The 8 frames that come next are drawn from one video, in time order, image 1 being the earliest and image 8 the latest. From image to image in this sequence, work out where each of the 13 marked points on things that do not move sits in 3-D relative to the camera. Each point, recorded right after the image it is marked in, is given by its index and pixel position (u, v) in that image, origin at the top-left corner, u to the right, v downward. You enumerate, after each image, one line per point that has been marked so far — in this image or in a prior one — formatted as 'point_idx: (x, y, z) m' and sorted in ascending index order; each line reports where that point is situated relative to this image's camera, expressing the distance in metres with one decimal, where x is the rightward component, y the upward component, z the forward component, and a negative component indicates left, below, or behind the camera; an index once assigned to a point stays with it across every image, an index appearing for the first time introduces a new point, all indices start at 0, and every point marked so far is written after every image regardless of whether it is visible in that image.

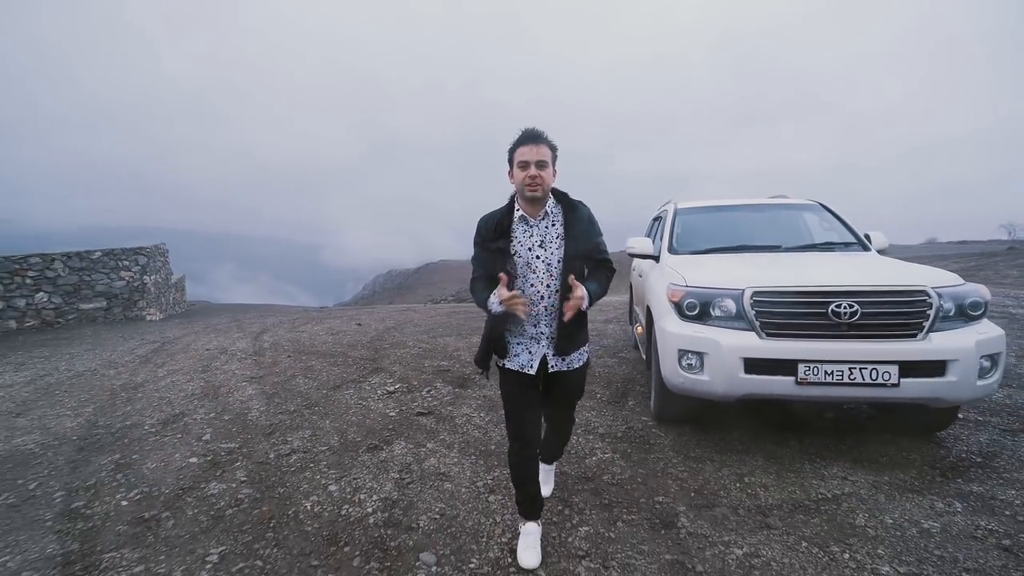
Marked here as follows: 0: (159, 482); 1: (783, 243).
0: (-2.2, -1.2, +3.1) m
1: (+2.4, +0.4, +4.4) m
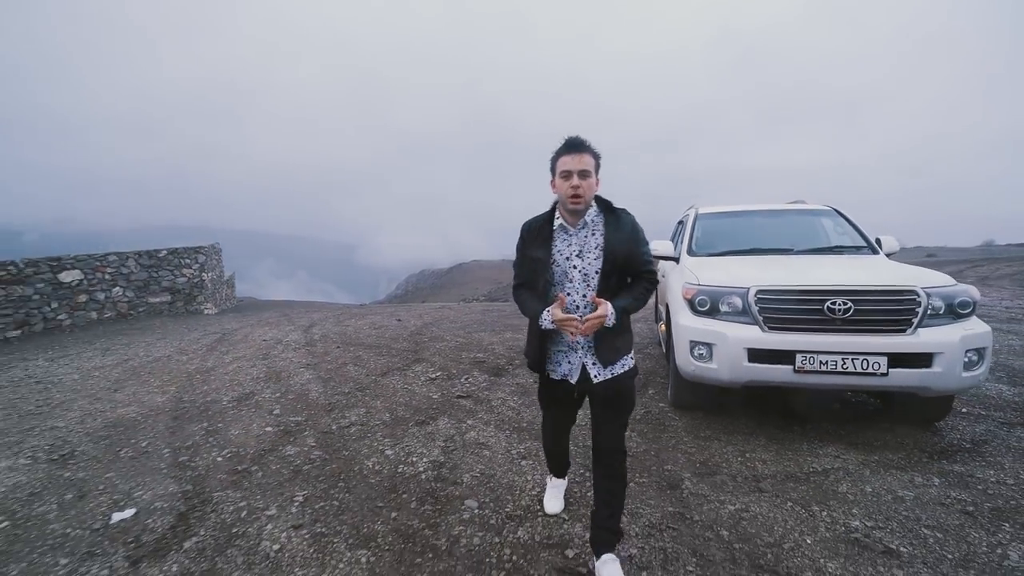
0: (-2.0, -1.2, +3.7) m
1: (+2.7, +0.4, +4.7) m
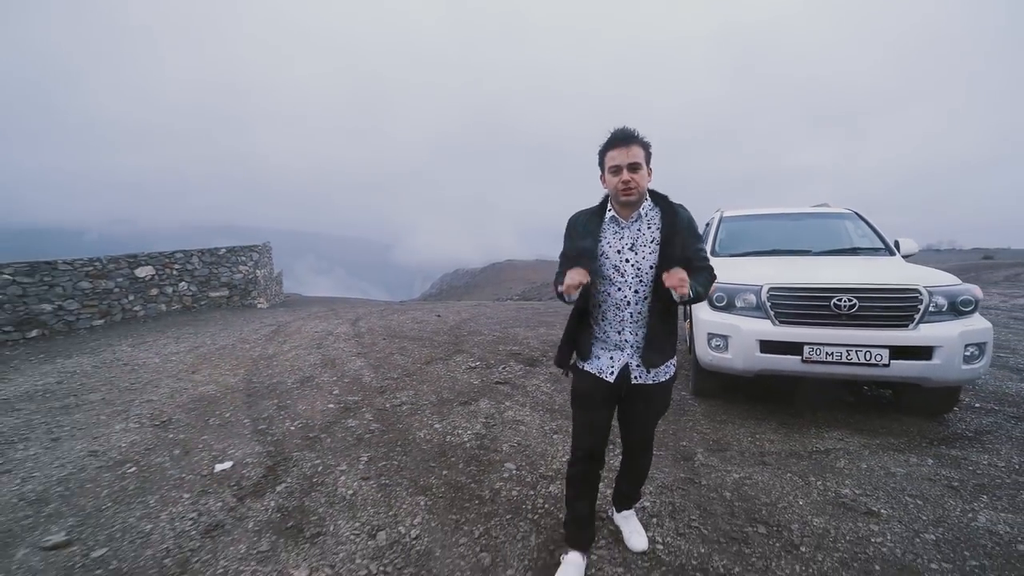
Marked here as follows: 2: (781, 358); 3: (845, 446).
0: (-1.7, -1.1, +4.3) m
1: (+3.0, +0.4, +5.0) m
2: (+1.9, -0.5, +3.6) m
3: (+2.2, -1.0, +3.3) m
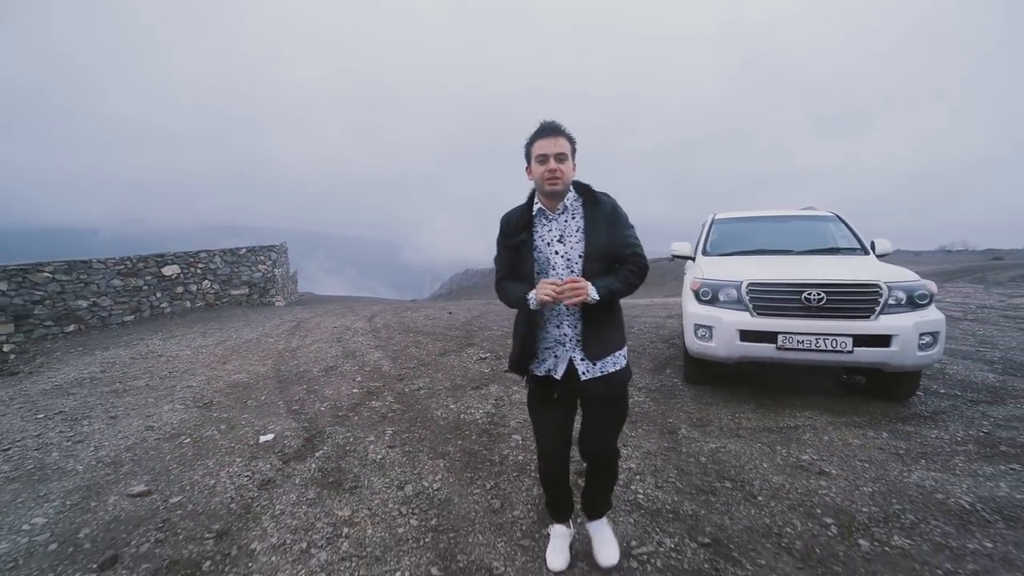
0: (-1.7, -1.1, +4.8) m
1: (+3.1, +0.4, +5.4) m
2: (+2.0, -0.5, +4.0) m
3: (+2.3, -1.0, +3.7) m
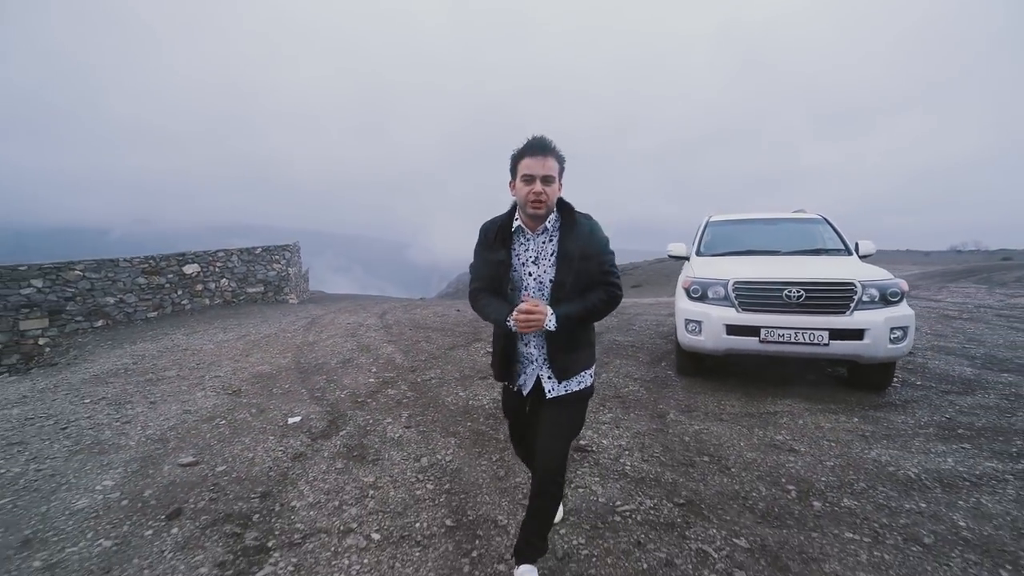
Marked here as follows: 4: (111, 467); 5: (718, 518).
0: (-1.6, -1.0, +5.2) m
1: (+3.2, +0.5, +5.8) m
2: (+2.0, -0.4, +4.4) m
3: (+2.3, -1.0, +4.1) m
4: (-2.7, -1.2, +3.4) m
5: (+1.0, -1.1, +2.5) m
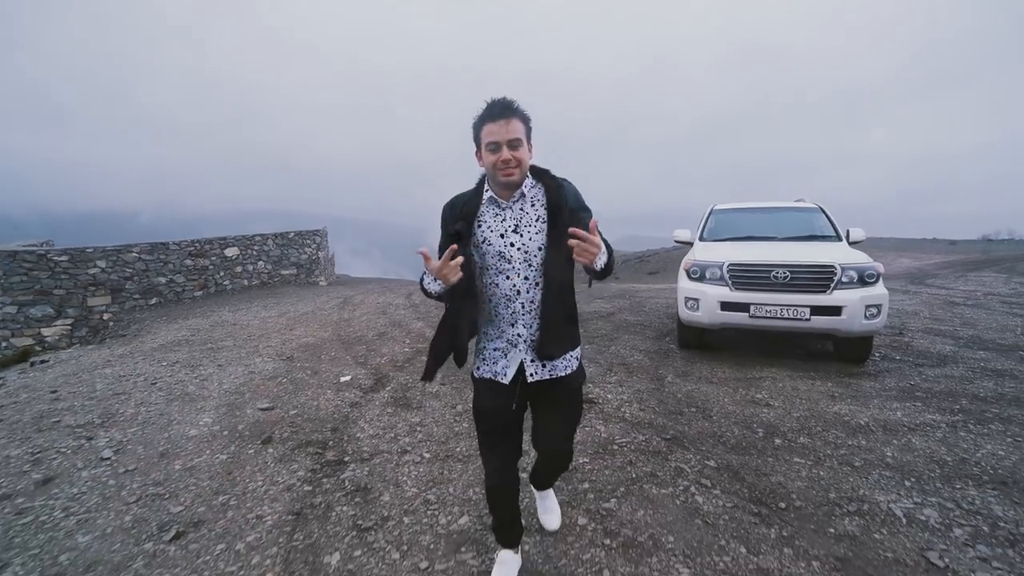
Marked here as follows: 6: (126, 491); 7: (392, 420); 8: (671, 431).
0: (-1.4, -0.8, +5.9) m
1: (+3.4, +0.7, +6.3) m
2: (+2.2, -0.3, +5.0) m
3: (+2.5, -0.8, +4.7) m
4: (-2.6, -1.0, +4.1) m
5: (+1.2, -1.0, +3.1) m
6: (-2.2, -1.1, +2.8) m
7: (-0.9, -1.0, +3.8) m
8: (+1.1, -1.0, +3.4) m
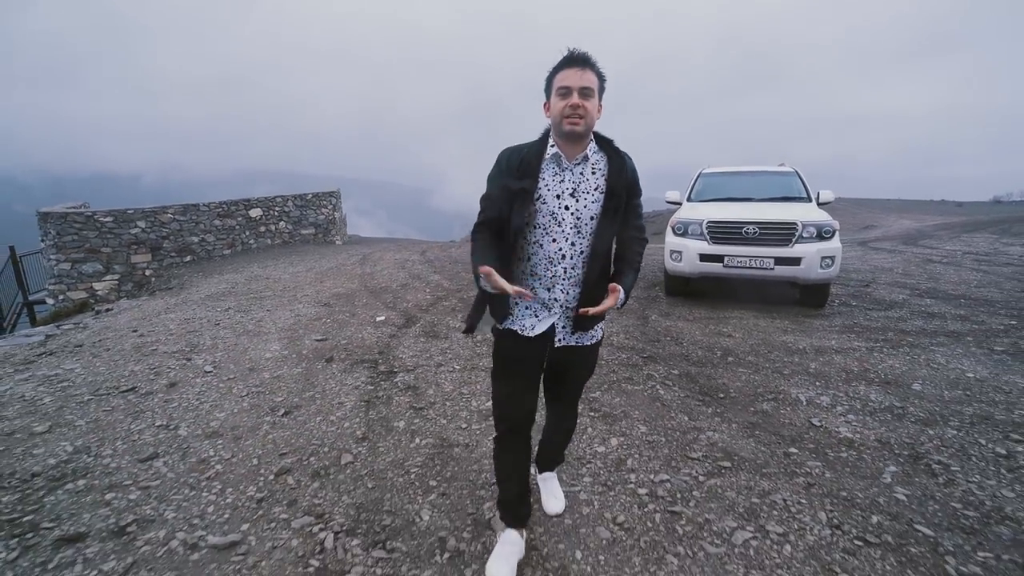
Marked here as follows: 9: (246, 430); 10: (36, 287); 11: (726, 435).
0: (-1.3, -0.2, +6.8) m
1: (+3.5, +1.3, +7.0) m
2: (+2.3, +0.3, +5.8) m
3: (+2.6, -0.3, +5.6) m
4: (-2.5, -0.6, +5.1) m
5: (+1.2, -0.6, +4.1) m
6: (-2.1, -0.8, +3.7) m
7: (-0.8, -0.6, +4.7) m
8: (+1.2, -0.6, +4.3) m
9: (-1.6, -0.9, +3.1) m
10: (-11.2, 0.0, +11.8) m
11: (+1.2, -0.8, +2.8) m
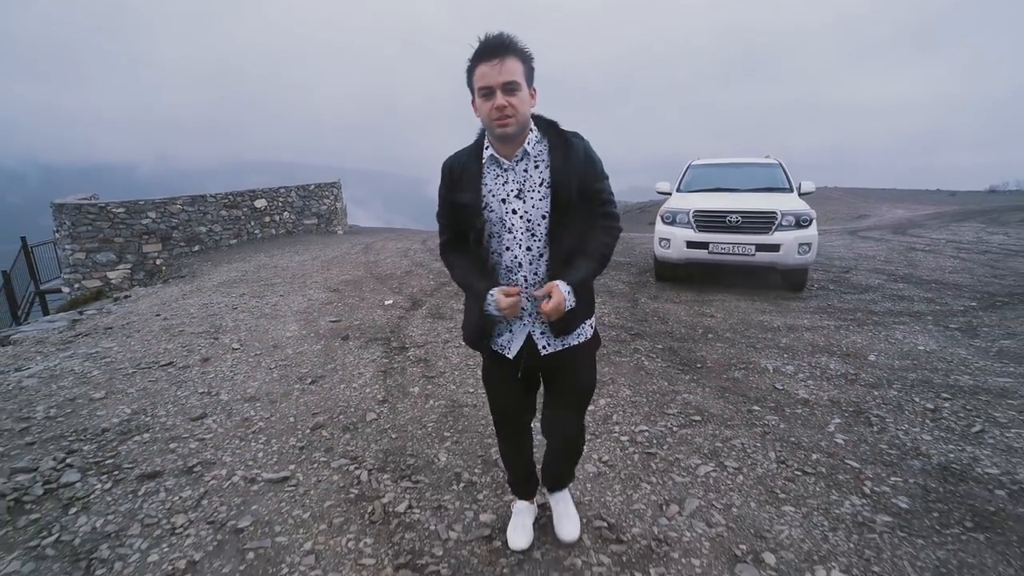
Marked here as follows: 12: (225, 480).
0: (-1.3, 0.0, +7.2) m
1: (+3.5, +1.5, +7.4) m
2: (+2.3, +0.5, +6.2) m
3: (+2.6, -0.1, +6.0) m
4: (-2.5, -0.4, +5.5) m
5: (+1.2, -0.5, +4.5) m
6: (-2.1, -0.6, +4.2) m
7: (-0.8, -0.4, +5.1) m
8: (+1.2, -0.4, +4.7) m
9: (-1.6, -0.8, +3.5) m
10: (-11.3, +0.3, +12.1) m
11: (+1.2, -0.7, +3.2) m
12: (-1.4, -0.9, +2.4) m
